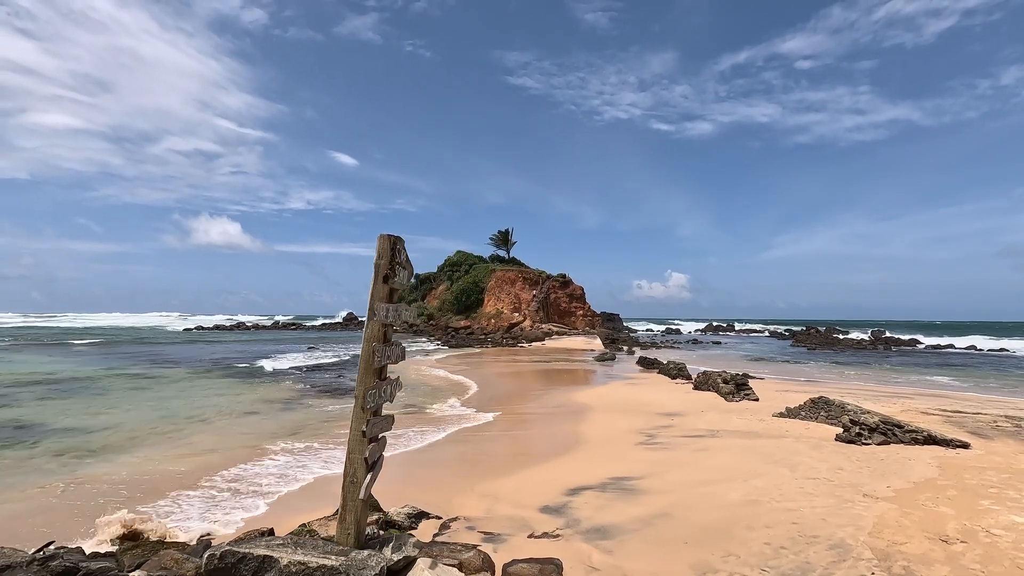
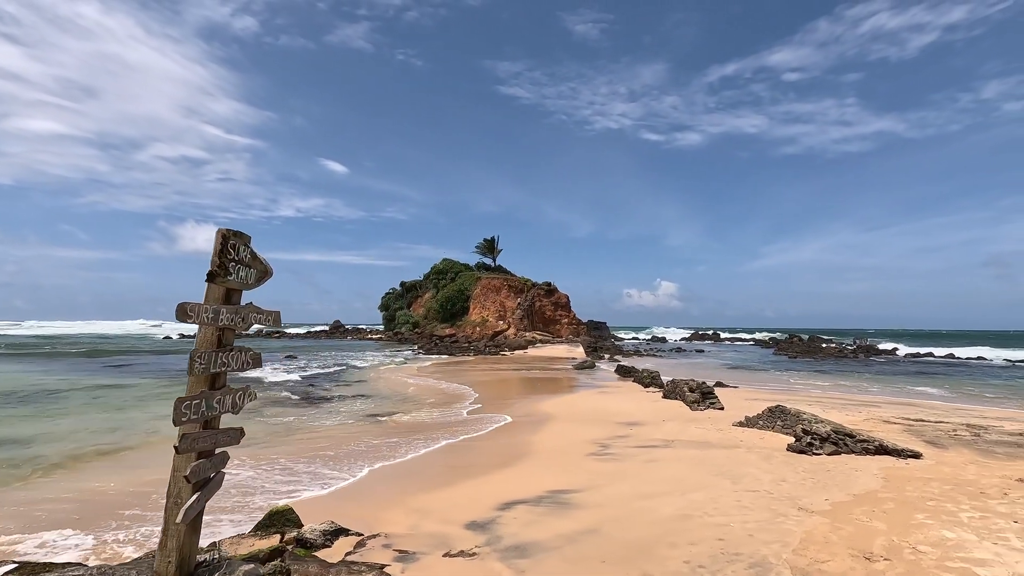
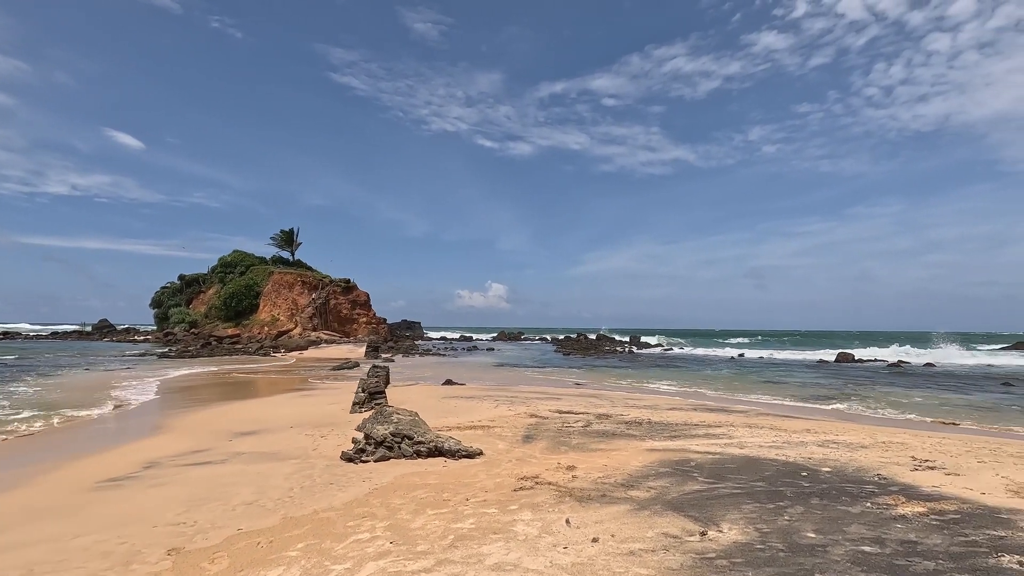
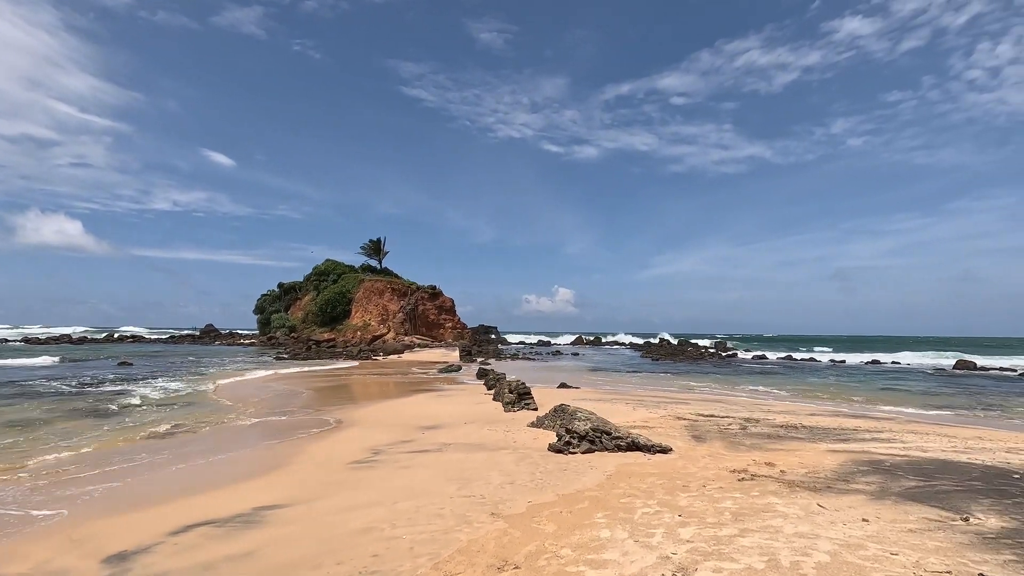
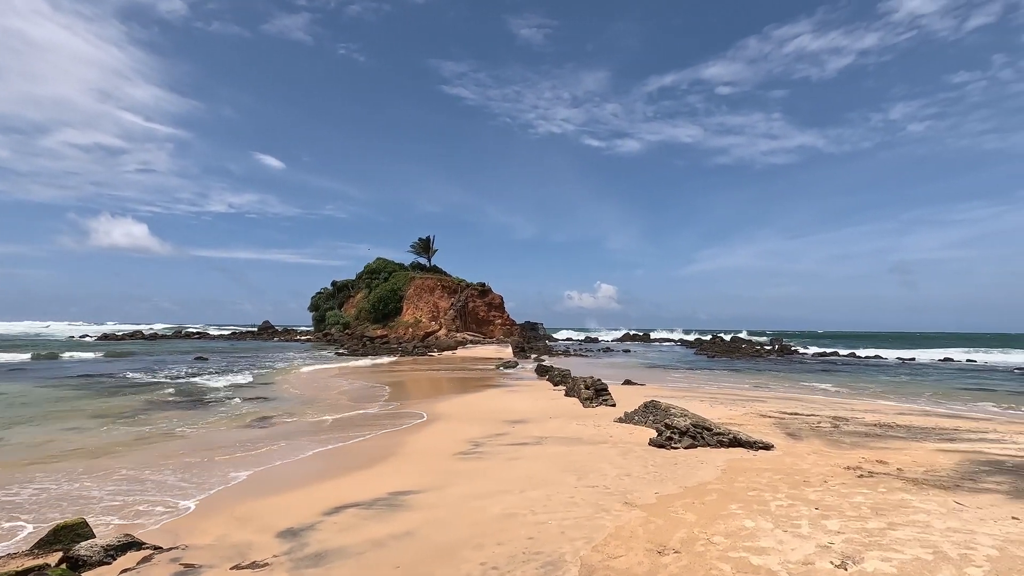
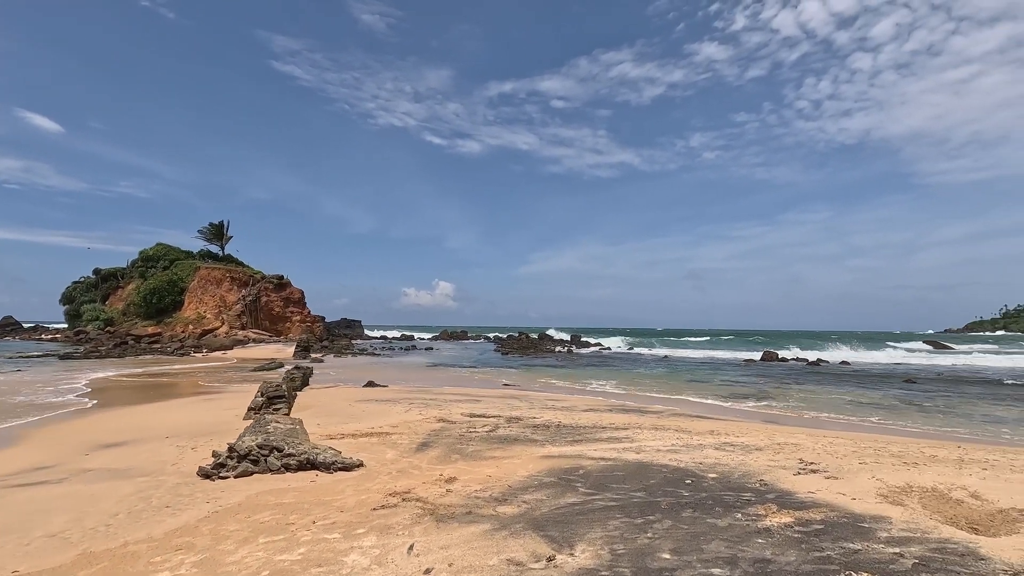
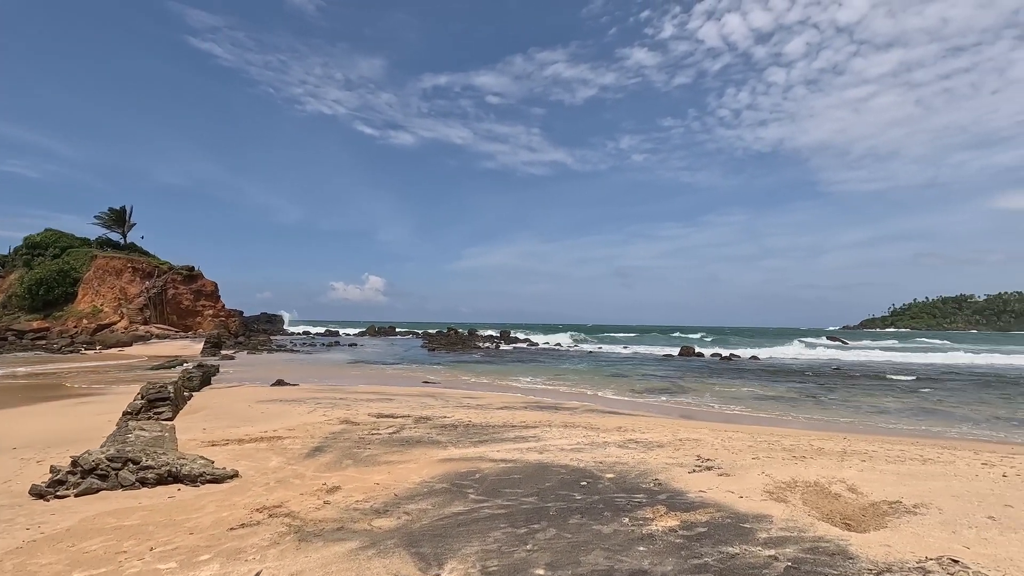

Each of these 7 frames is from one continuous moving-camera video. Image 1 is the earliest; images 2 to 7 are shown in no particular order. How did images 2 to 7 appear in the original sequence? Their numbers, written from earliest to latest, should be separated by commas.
2, 5, 4, 3, 6, 7
